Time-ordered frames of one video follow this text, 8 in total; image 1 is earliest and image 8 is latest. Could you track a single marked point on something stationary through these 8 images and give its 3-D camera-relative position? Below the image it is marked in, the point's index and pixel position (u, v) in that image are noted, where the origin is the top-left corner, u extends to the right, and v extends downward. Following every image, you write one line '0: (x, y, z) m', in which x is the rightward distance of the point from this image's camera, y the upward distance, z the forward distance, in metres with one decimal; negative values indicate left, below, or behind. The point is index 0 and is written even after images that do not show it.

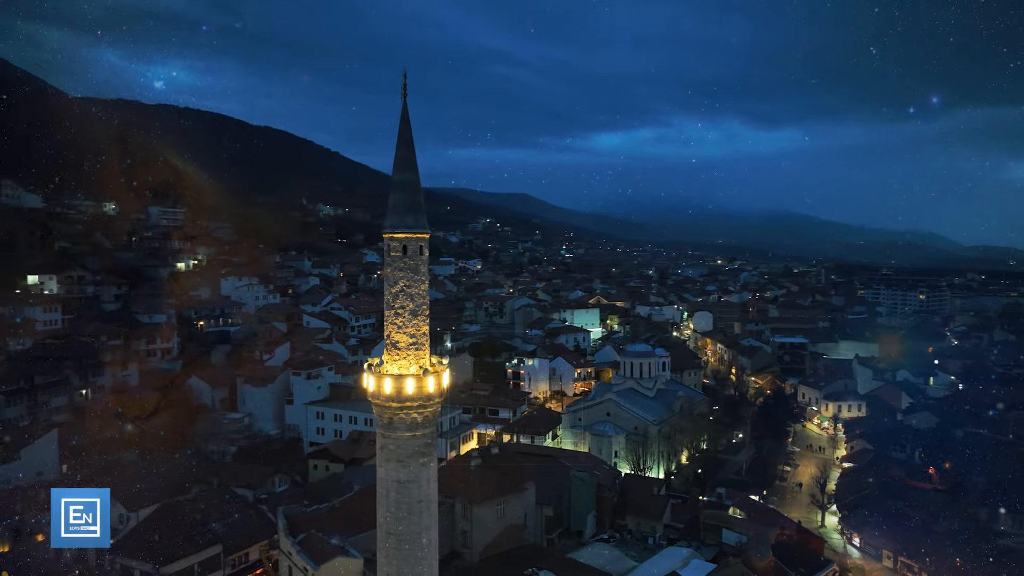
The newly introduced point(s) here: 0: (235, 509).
0: (-5.2, -4.1, +13.3) m
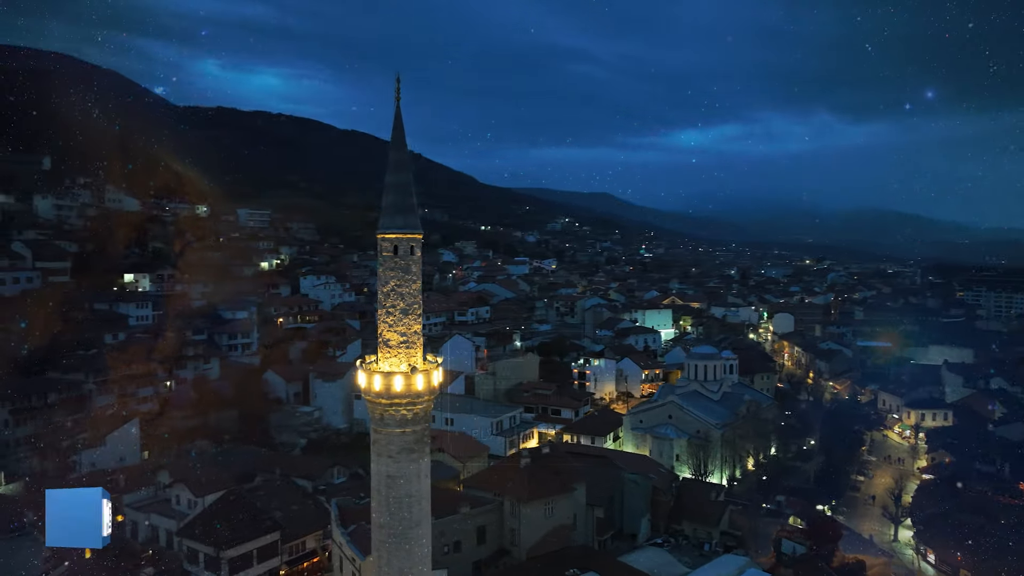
0: (-4.3, -4.1, +13.8) m
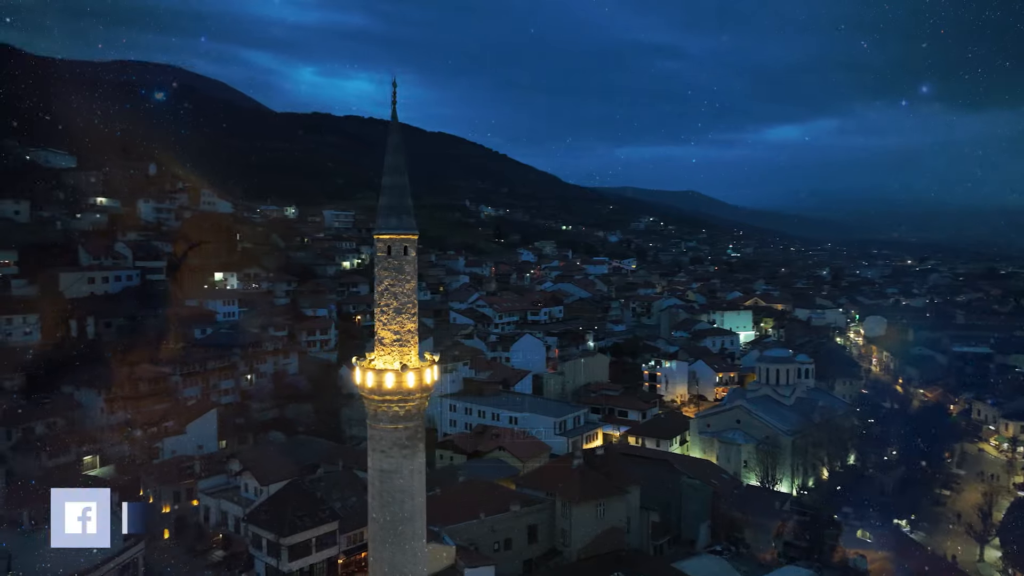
0: (-3.2, -4.0, +14.3) m
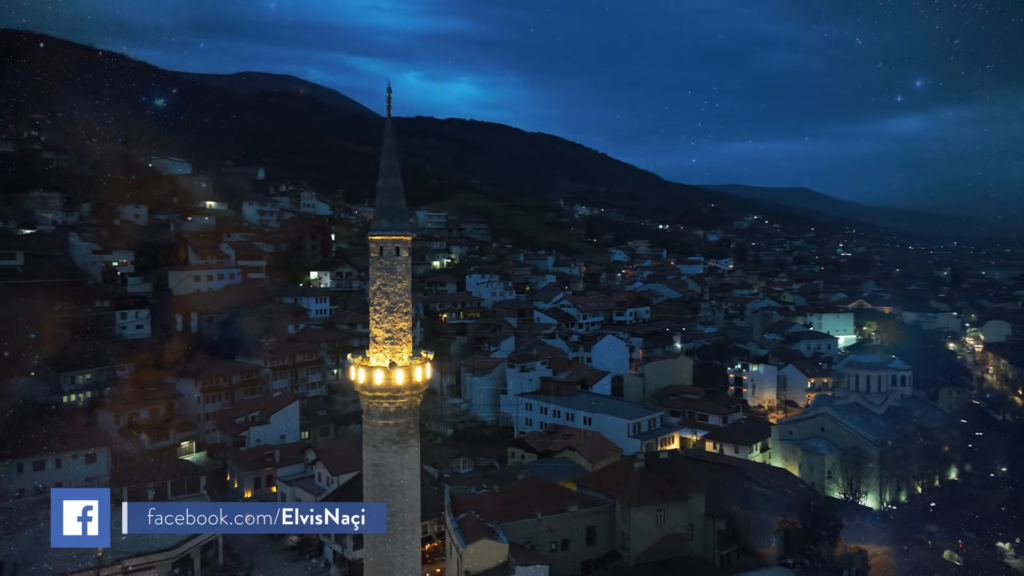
0: (-1.9, -4.0, +14.7) m
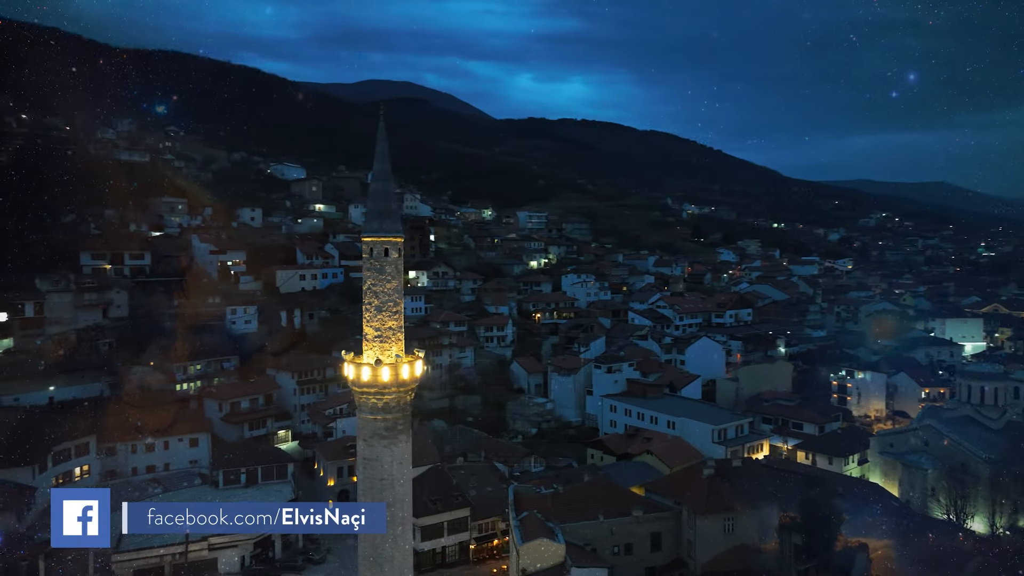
0: (-0.5, -4.0, +14.9) m
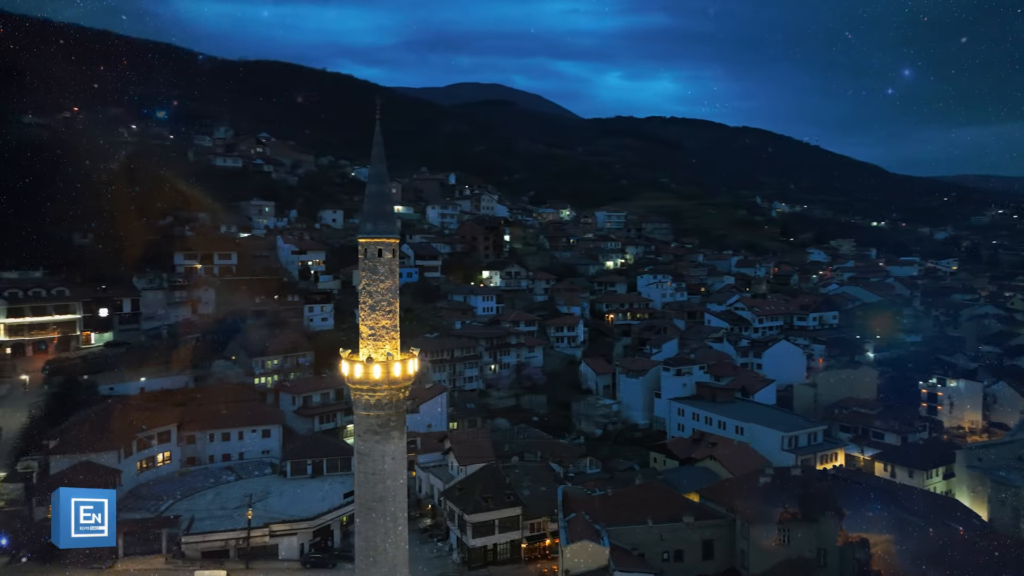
0: (+0.7, -4.0, +14.9) m
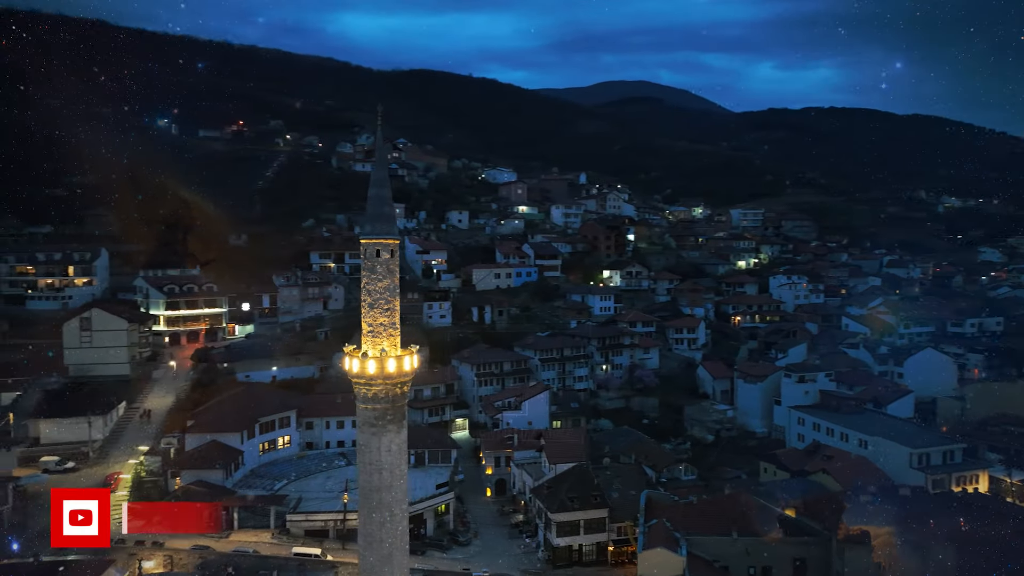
0: (+2.5, -4.0, +14.7) m
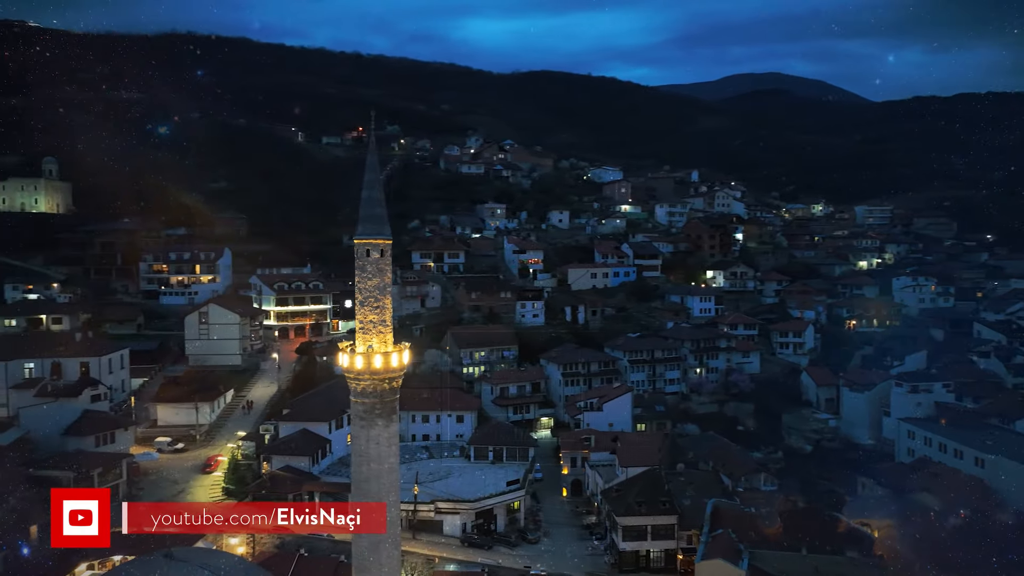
0: (+3.9, -4.0, +14.2) m
